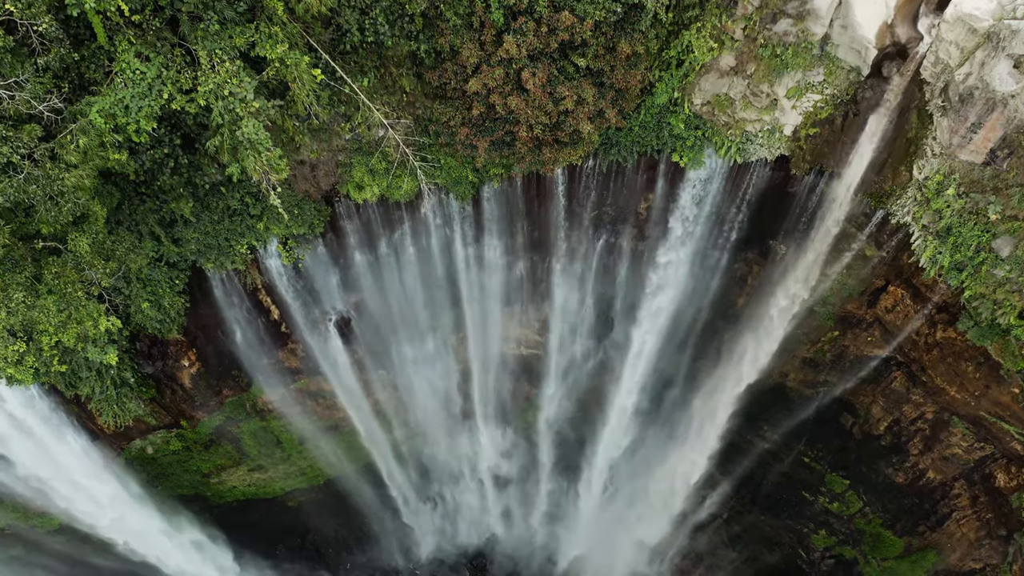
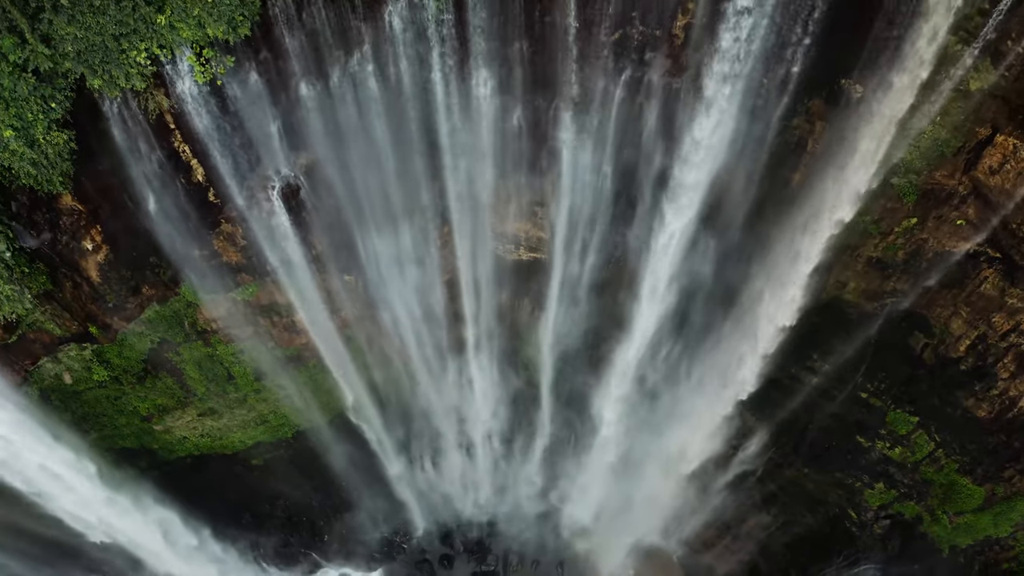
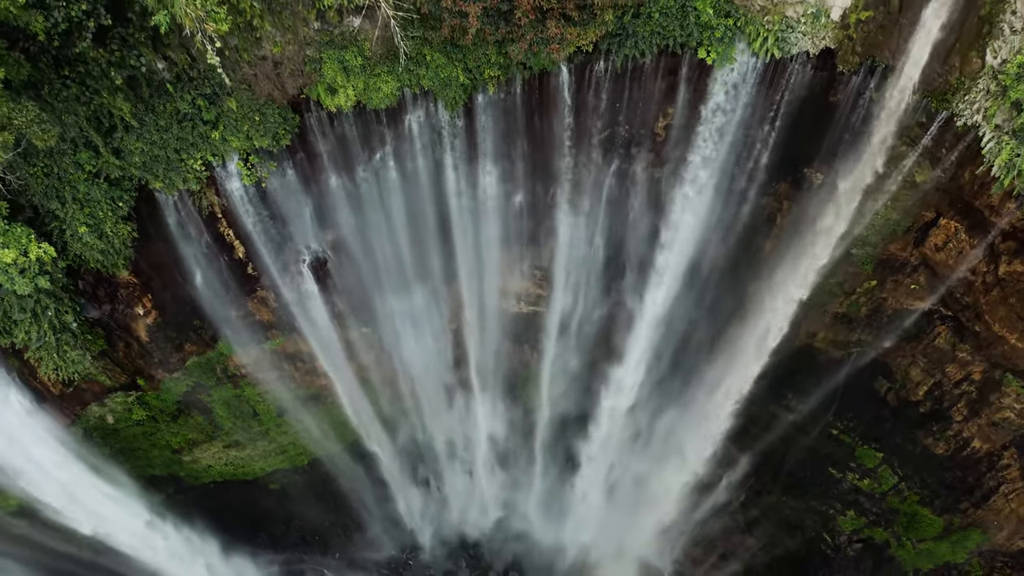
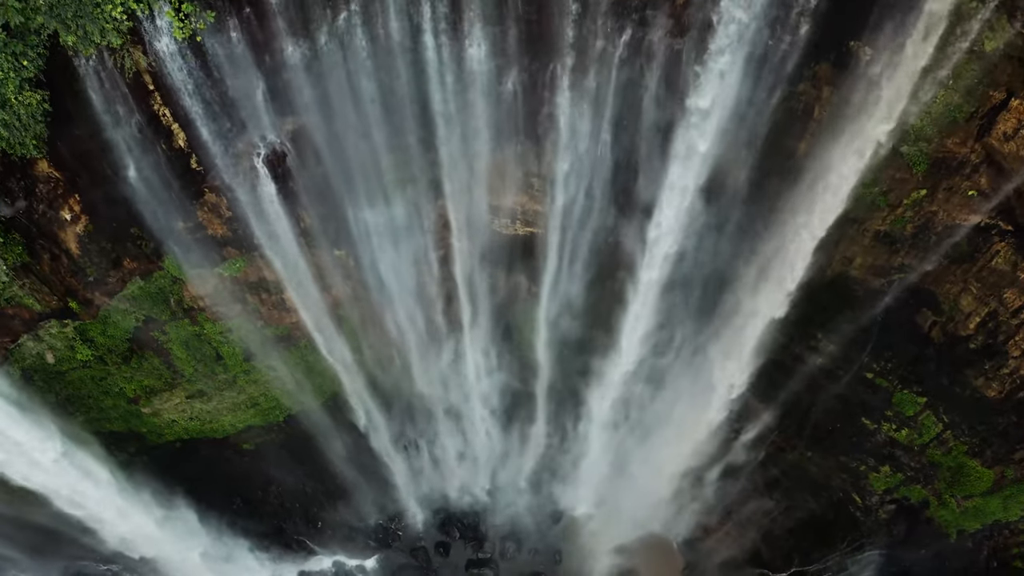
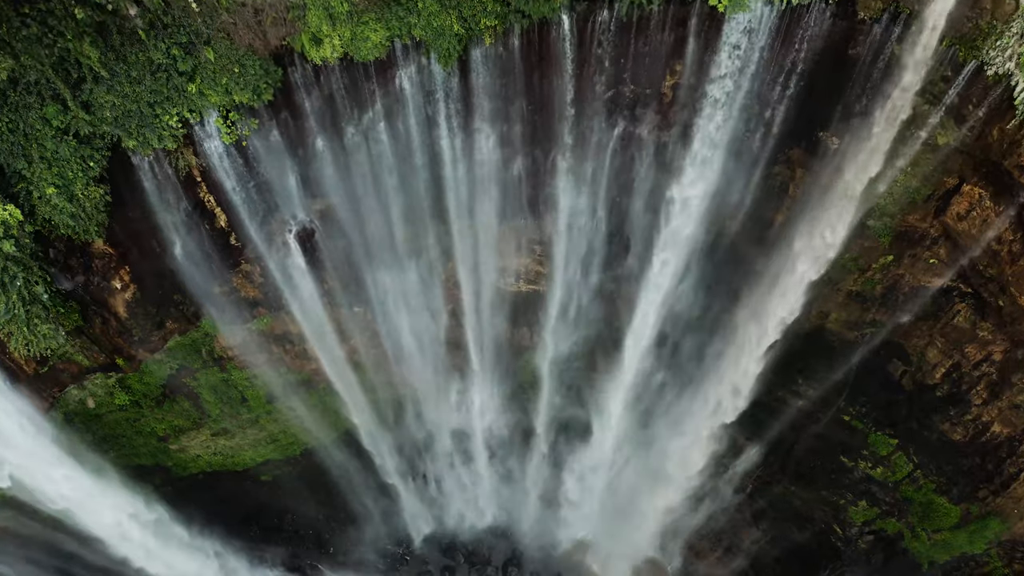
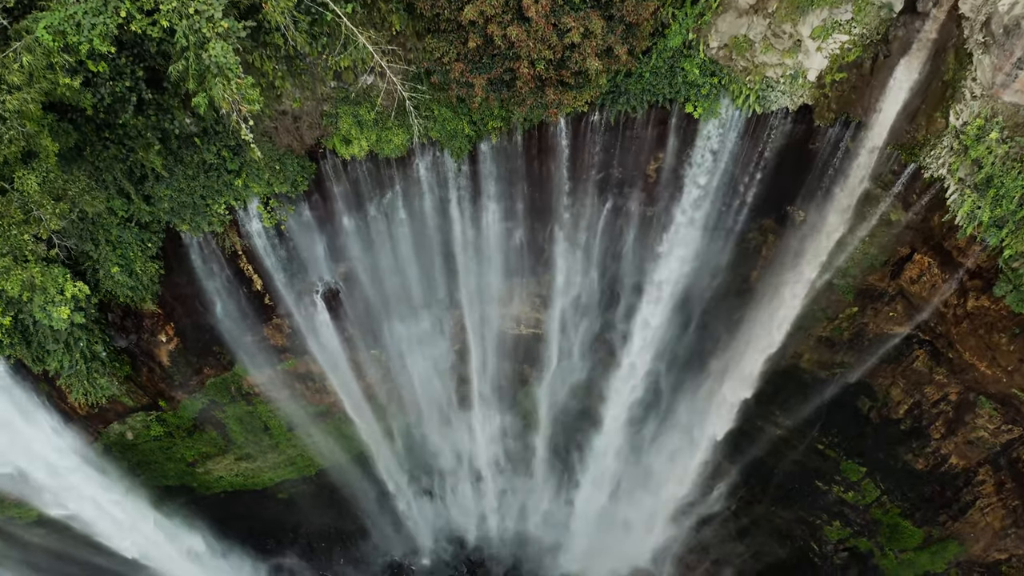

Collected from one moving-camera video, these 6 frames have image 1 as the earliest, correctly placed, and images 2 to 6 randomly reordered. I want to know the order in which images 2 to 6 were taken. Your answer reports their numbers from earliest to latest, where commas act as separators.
6, 3, 5, 2, 4
